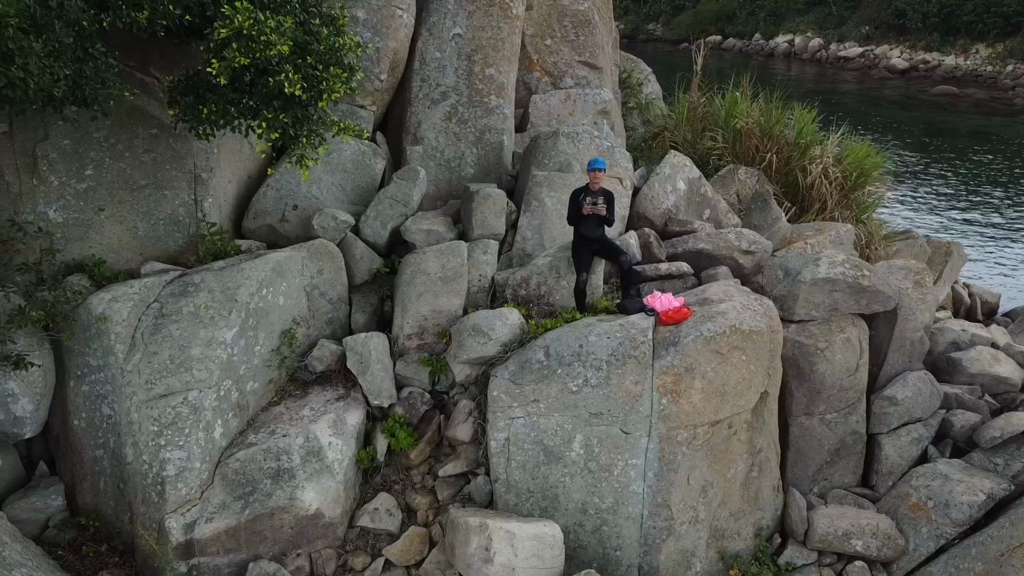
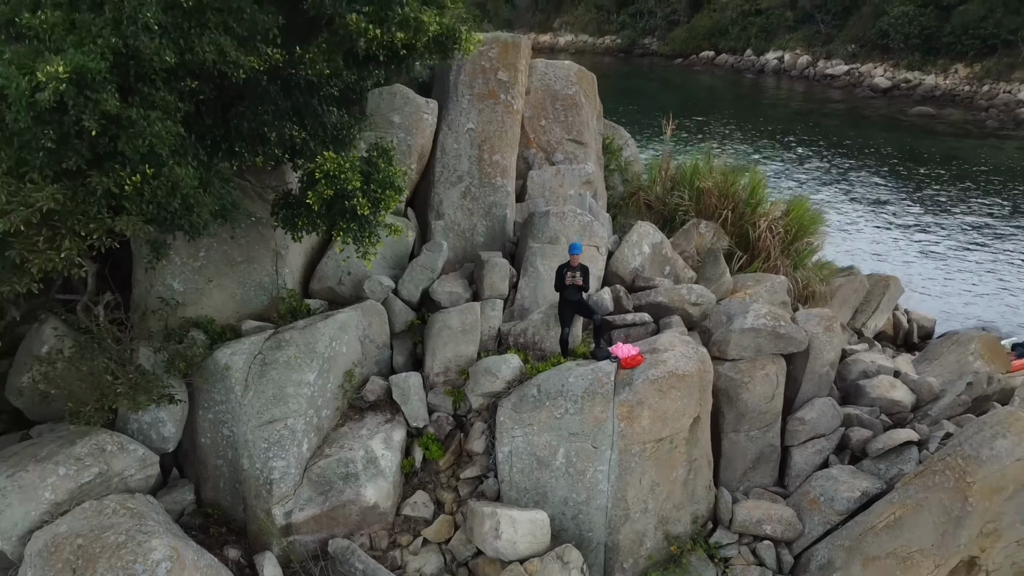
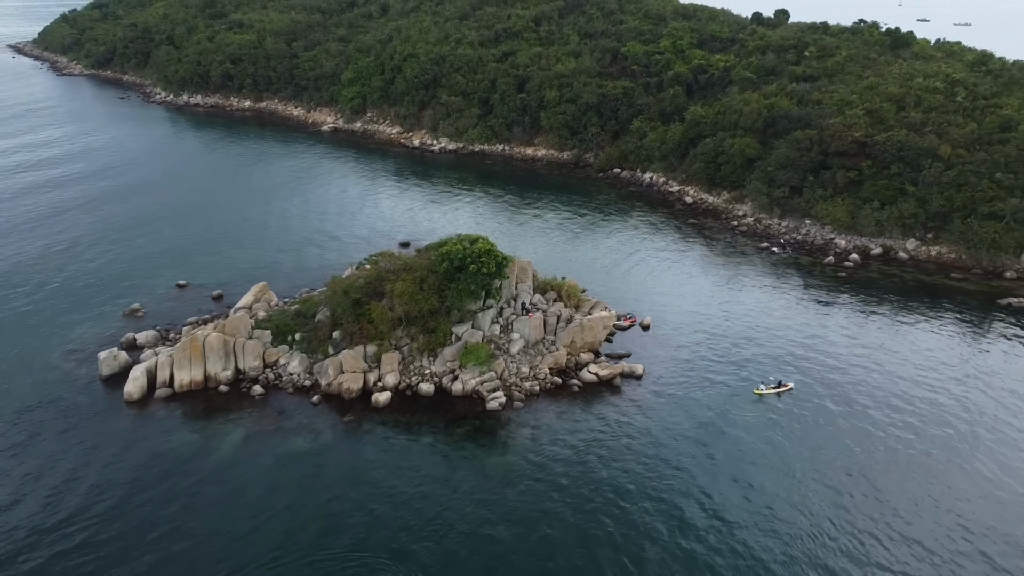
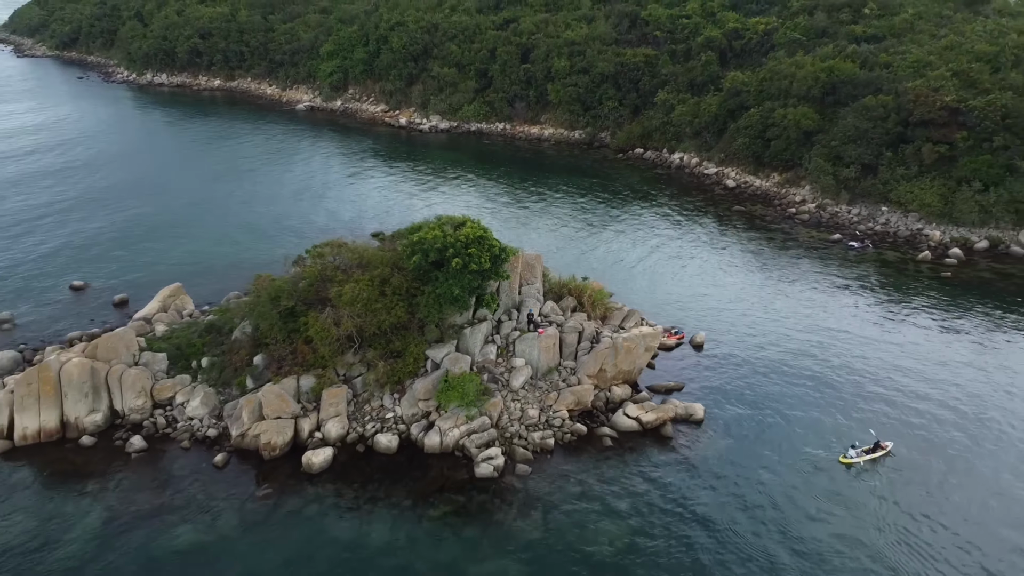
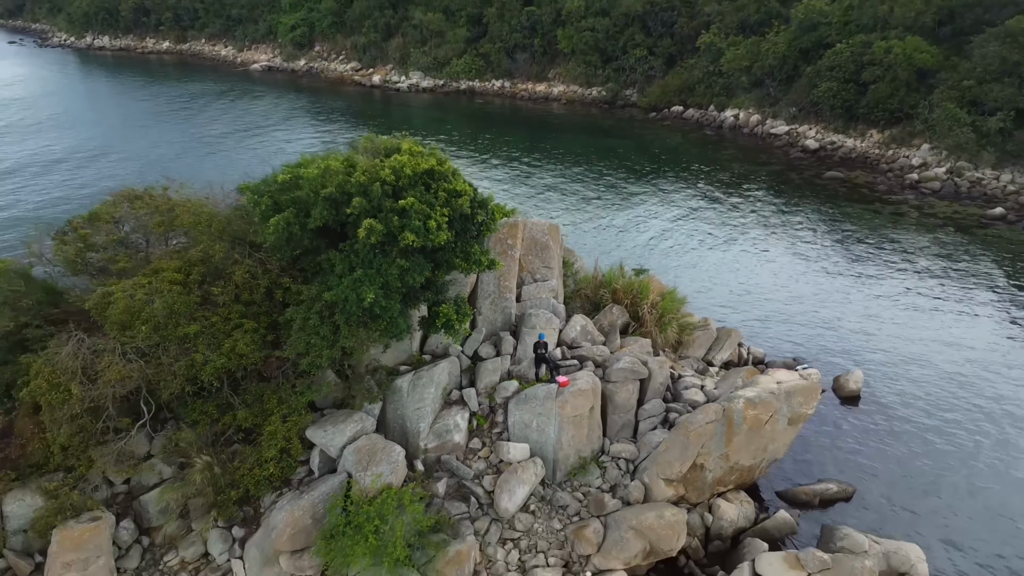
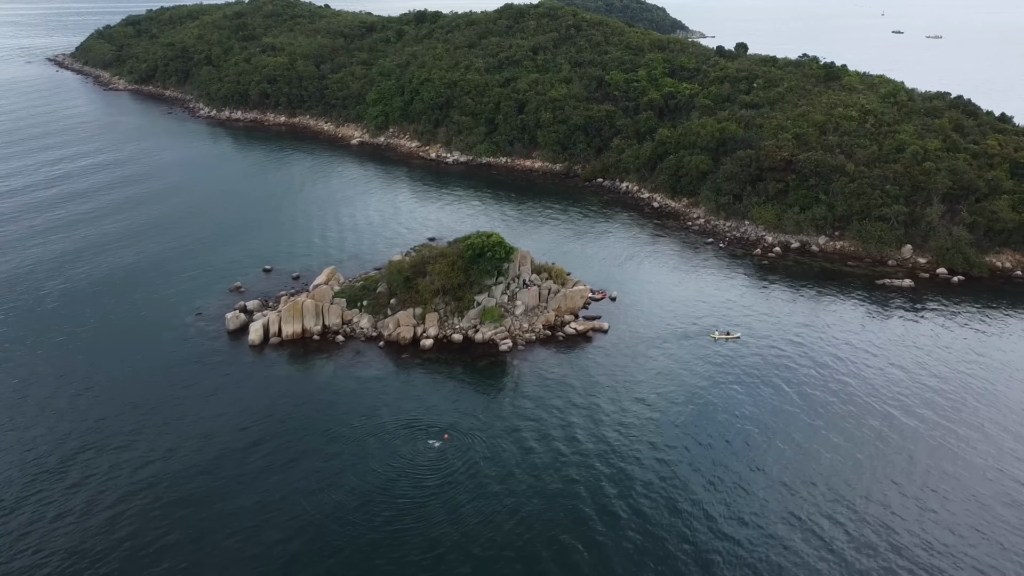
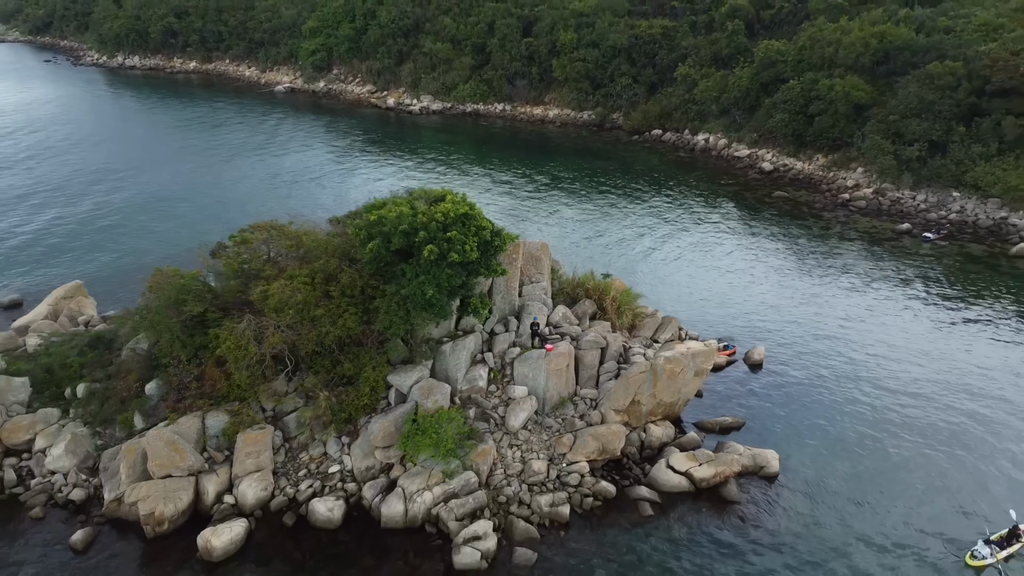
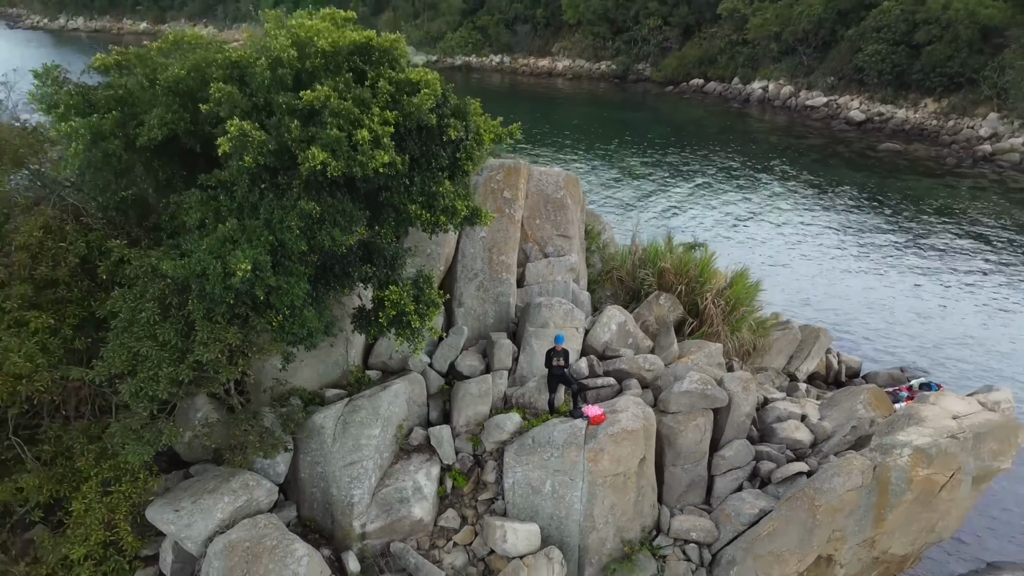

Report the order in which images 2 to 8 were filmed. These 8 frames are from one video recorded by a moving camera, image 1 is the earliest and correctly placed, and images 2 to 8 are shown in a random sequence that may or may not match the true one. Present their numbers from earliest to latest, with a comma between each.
2, 8, 5, 7, 4, 3, 6
